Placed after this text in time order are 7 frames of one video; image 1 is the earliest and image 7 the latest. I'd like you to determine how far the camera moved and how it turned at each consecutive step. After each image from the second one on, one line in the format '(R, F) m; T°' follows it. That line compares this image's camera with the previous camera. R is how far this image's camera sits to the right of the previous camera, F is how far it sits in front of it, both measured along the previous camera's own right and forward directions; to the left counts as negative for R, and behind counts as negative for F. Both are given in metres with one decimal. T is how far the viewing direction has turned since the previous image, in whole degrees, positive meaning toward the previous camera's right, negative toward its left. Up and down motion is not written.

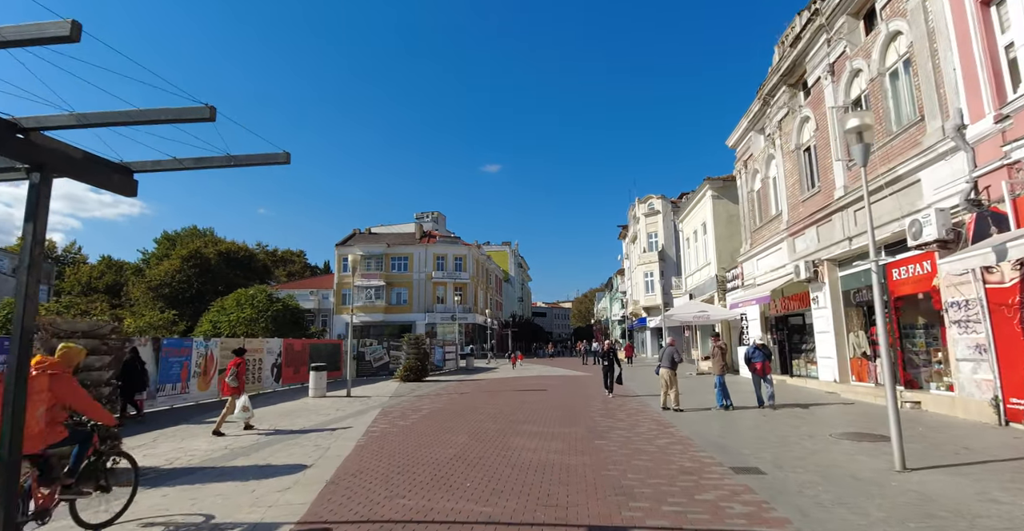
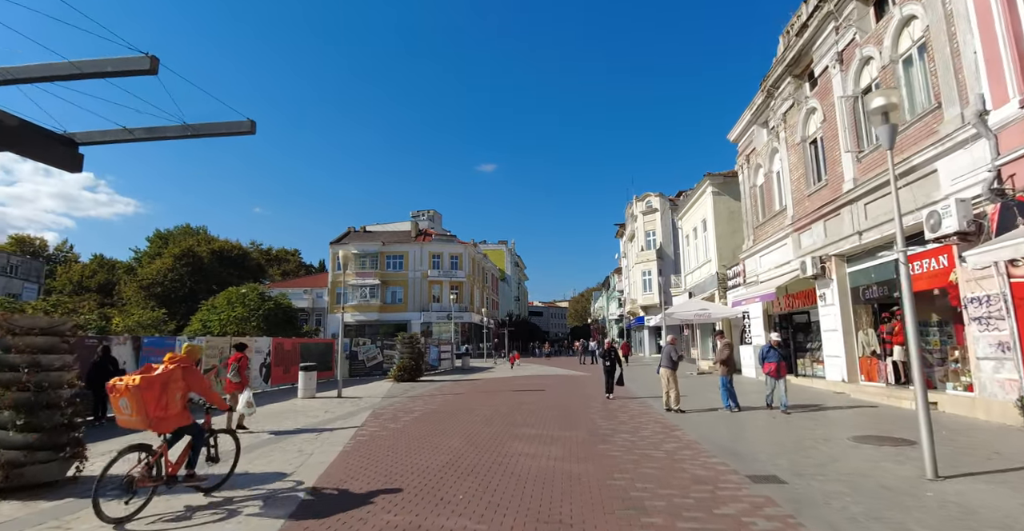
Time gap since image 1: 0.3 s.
(0.0, +0.5) m; 0°
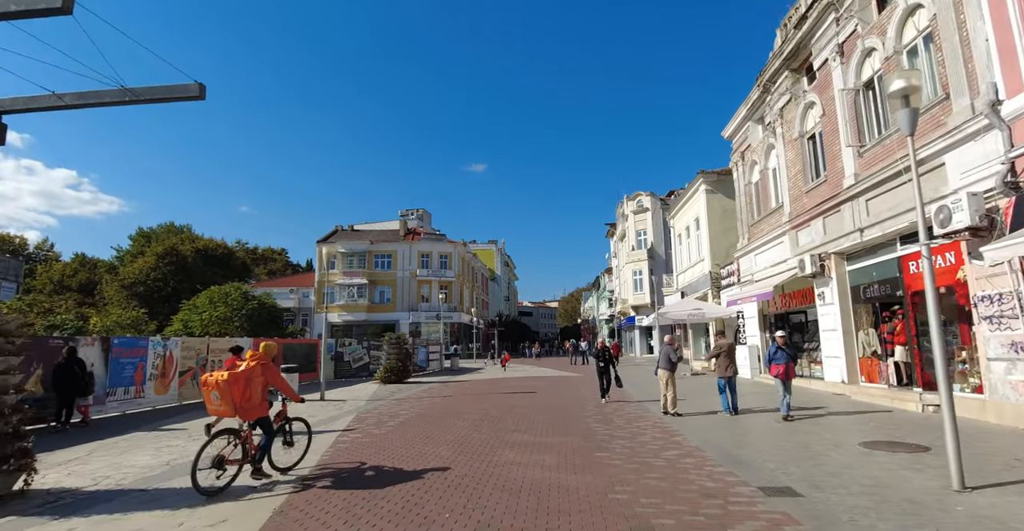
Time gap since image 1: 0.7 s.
(0.0, +0.5) m; +1°
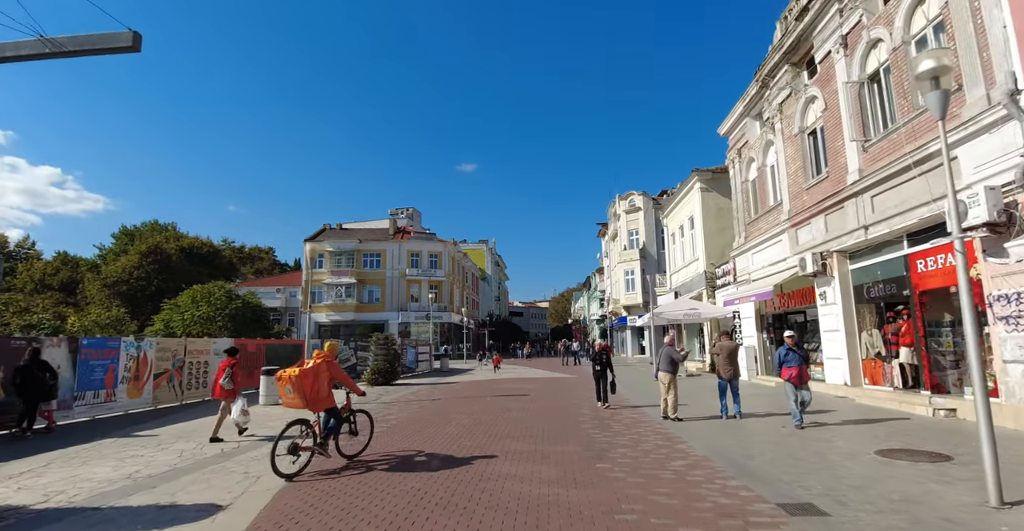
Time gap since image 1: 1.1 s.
(0.0, +0.5) m; +1°
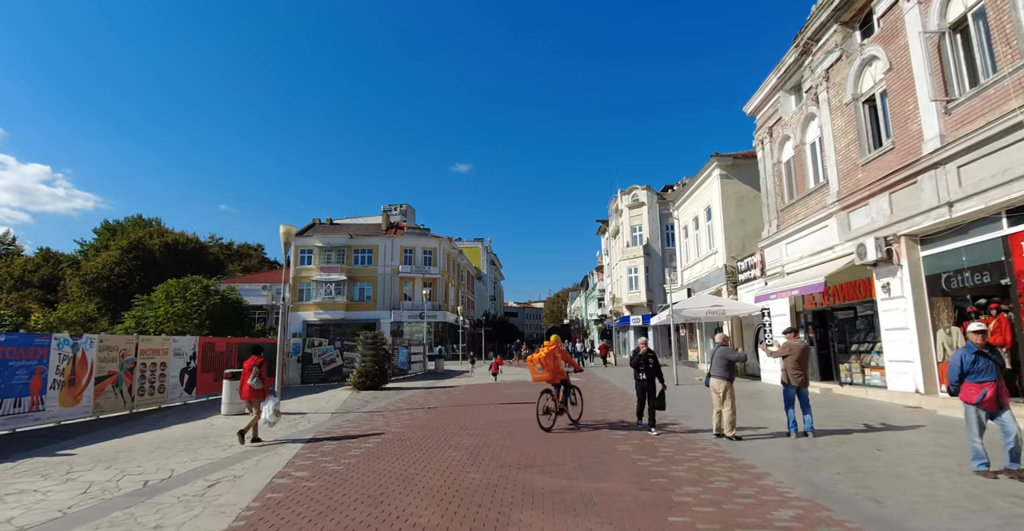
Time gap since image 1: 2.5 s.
(-0.3, +2.1) m; +1°
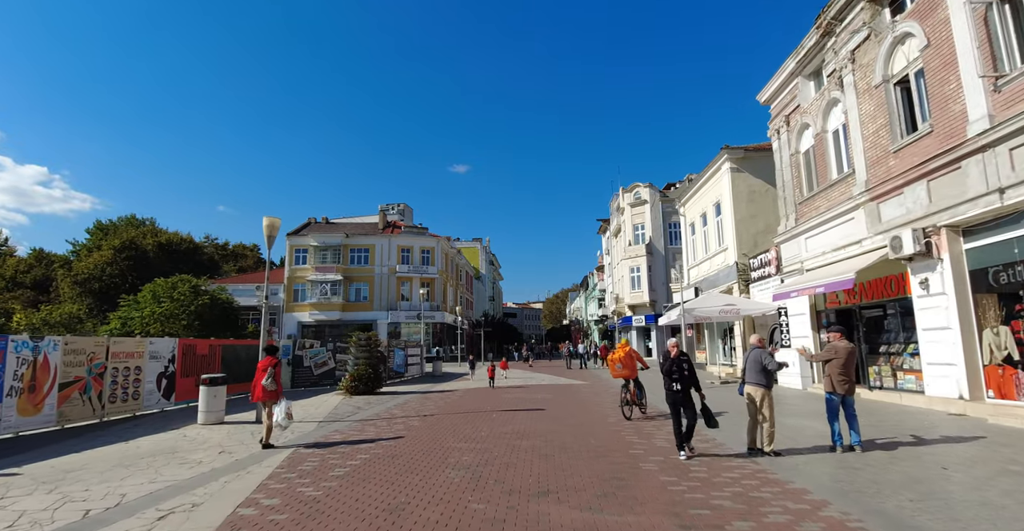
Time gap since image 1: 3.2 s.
(-0.1, +1.0) m; 0°
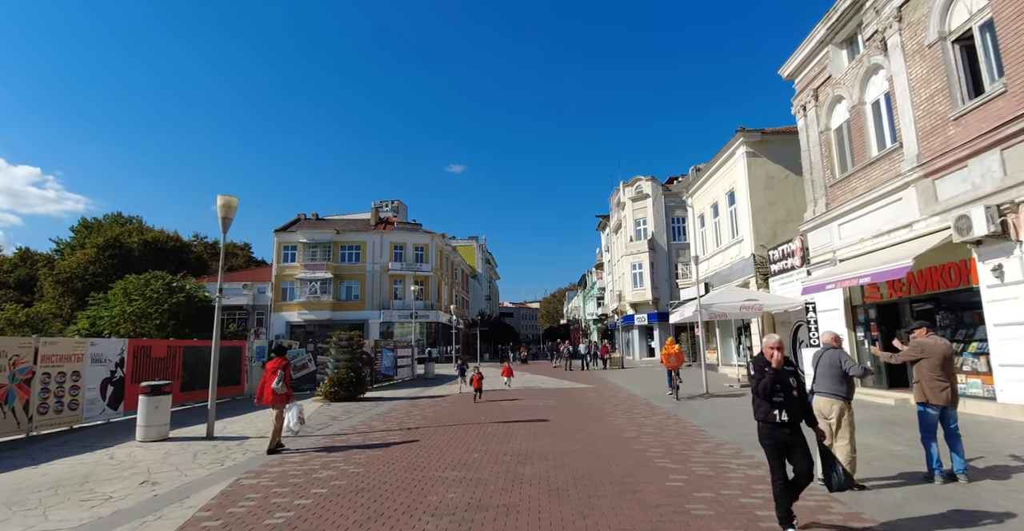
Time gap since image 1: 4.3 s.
(0.0, +1.7) m; 0°
